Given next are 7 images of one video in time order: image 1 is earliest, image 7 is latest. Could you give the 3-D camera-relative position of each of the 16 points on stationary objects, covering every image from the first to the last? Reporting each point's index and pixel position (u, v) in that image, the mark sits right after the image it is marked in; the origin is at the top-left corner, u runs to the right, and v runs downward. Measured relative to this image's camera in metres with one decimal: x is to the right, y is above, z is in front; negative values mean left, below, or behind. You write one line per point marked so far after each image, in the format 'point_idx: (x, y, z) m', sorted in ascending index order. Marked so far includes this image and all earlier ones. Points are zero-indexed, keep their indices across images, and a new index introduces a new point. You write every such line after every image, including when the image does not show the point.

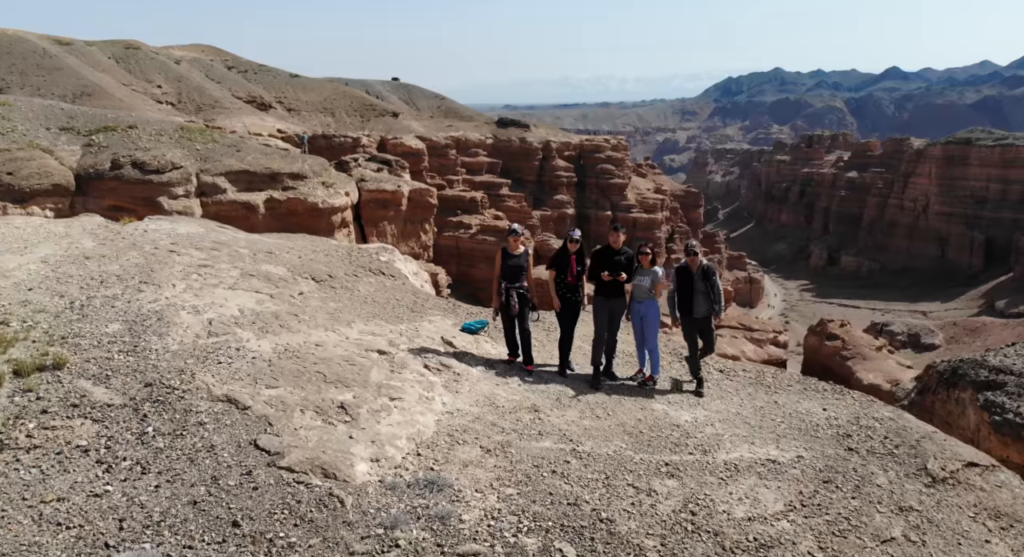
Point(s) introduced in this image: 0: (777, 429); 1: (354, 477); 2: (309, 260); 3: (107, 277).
0: (+1.6, -0.9, +4.8) m
1: (-0.8, -0.9, +3.8) m
2: (-1.9, +0.2, +7.2) m
3: (-2.7, 0.0, +5.3) m
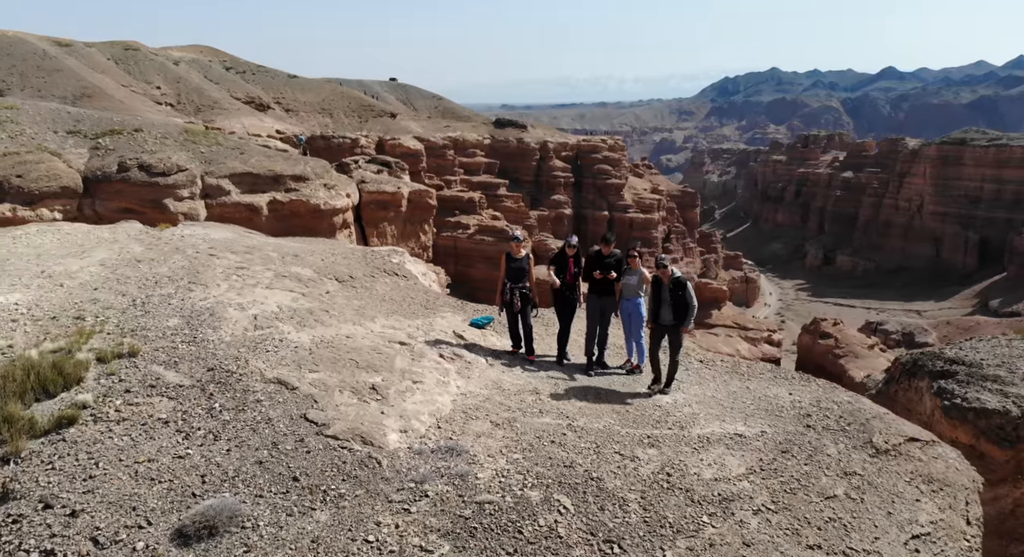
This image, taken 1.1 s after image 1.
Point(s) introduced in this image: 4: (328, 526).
0: (+1.7, -0.9, +5.5) m
1: (-0.8, -0.9, +4.5) m
2: (-1.8, +0.2, +7.9) m
3: (-2.7, 0.0, +6.0) m
4: (-0.9, -1.2, +3.7) m
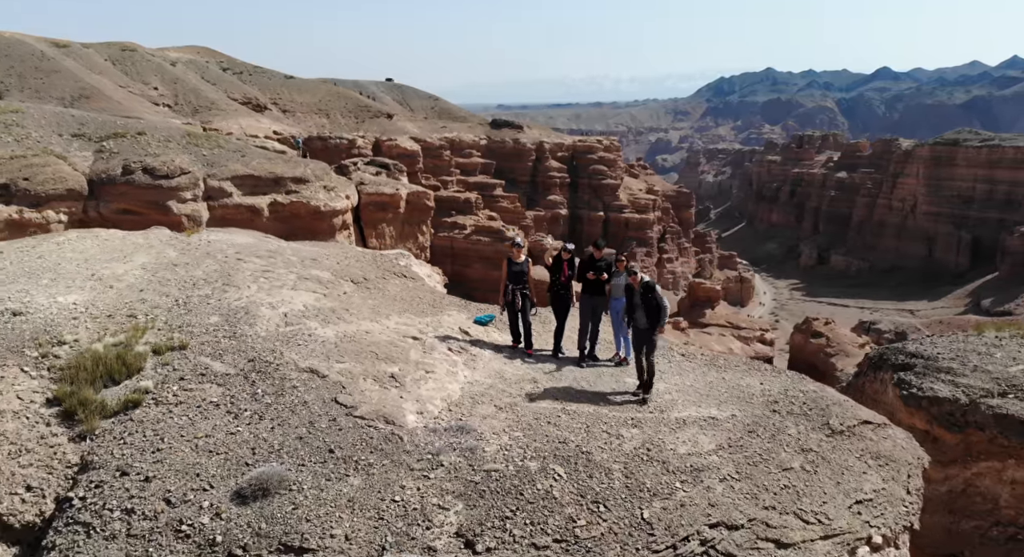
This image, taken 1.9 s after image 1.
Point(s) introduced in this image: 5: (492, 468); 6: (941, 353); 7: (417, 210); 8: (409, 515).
0: (+1.7, -0.9, +6.2) m
1: (-0.8, -0.9, +5.2) m
2: (-1.8, +0.2, +8.6) m
3: (-2.7, 0.0, +6.6) m
4: (-0.8, -1.2, +4.4) m
5: (-0.1, -1.1, +4.7) m
6: (+4.3, -0.7, +7.6) m
7: (-2.4, +1.7, +18.1) m
8: (-0.5, -1.2, +4.1) m
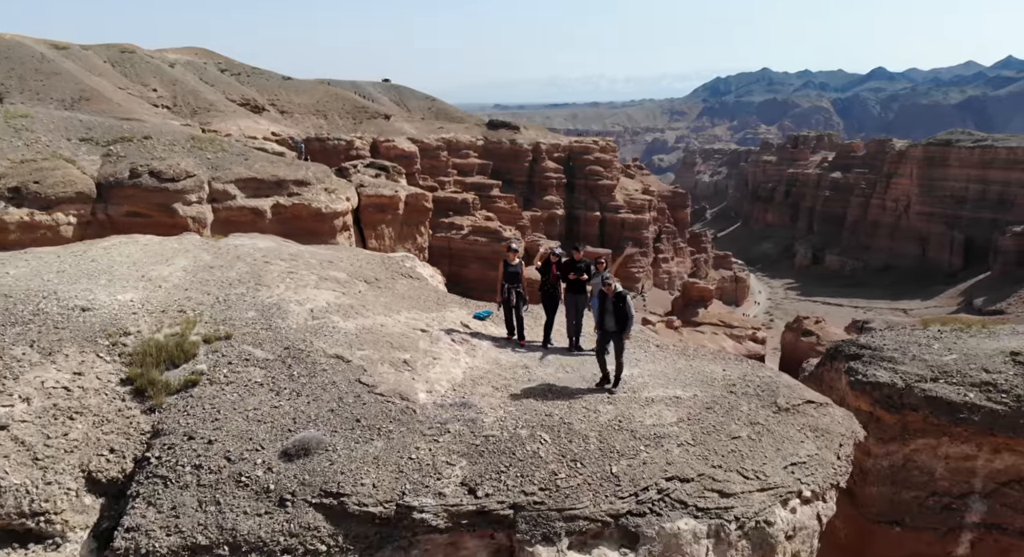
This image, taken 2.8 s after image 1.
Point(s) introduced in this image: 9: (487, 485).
0: (+1.6, -0.9, +7.2) m
1: (-0.8, -0.9, +6.1) m
2: (-1.9, +0.1, +9.5) m
3: (-2.8, 0.0, +7.6) m
4: (-0.9, -1.2, +5.3) m
5: (-0.2, -1.2, +5.7) m
6: (+4.2, -0.7, +8.6) m
7: (-2.5, +1.7, +19.1) m
8: (-0.6, -1.2, +5.0) m
9: (-0.2, -1.3, +4.9) m
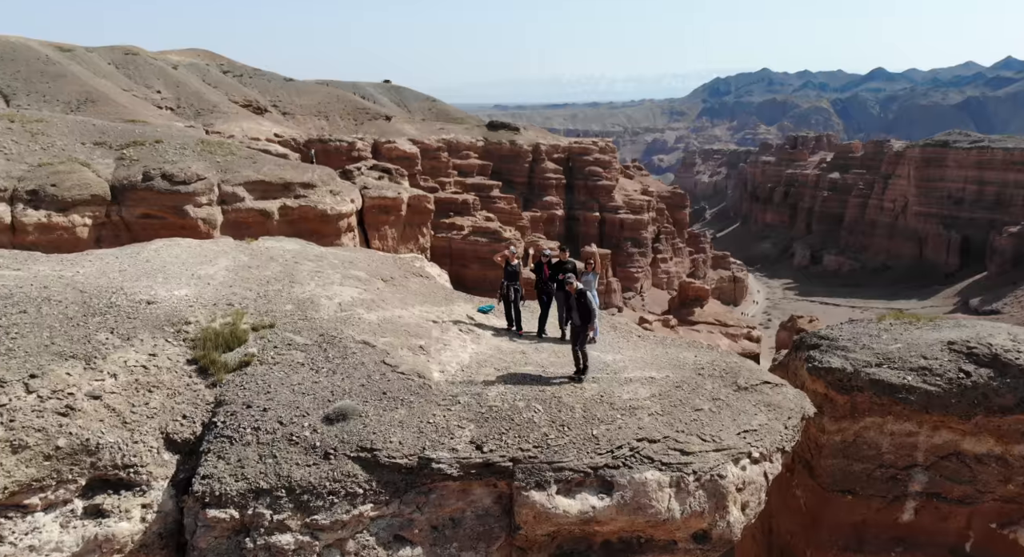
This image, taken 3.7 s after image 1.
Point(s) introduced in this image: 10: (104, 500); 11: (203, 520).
0: (+1.6, -0.9, +8.3) m
1: (-0.8, -0.9, +7.2) m
2: (-1.9, +0.2, +10.6) m
3: (-2.8, 0.0, +8.7) m
4: (-0.9, -1.2, +6.4) m
5: (-0.2, -1.1, +6.8) m
6: (+4.2, -0.7, +9.7) m
7: (-2.5, +1.7, +20.2) m
8: (-0.6, -1.2, +6.1) m
9: (-0.2, -1.3, +6.1) m
10: (-3.0, -1.6, +5.6) m
11: (-2.2, -1.7, +5.5) m
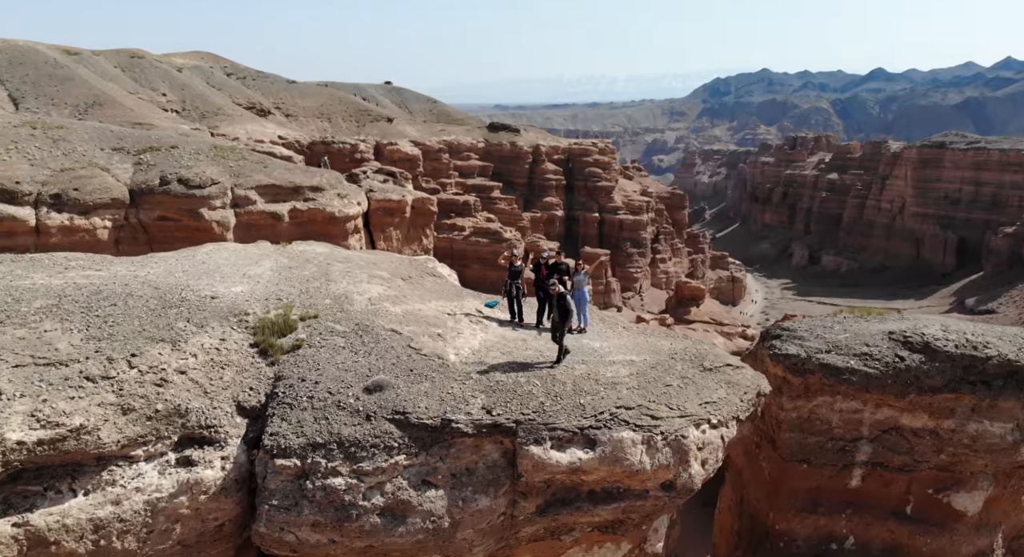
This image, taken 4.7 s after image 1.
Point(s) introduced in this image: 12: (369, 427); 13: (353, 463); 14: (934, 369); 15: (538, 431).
0: (+1.6, -0.9, +9.8) m
1: (-0.8, -0.9, +8.7) m
2: (-1.9, +0.2, +12.1) m
3: (-2.7, 0.0, +10.2) m
4: (-0.9, -1.1, +7.9) m
5: (-0.1, -1.1, +8.3) m
6: (+4.2, -0.7, +11.2) m
7: (-2.5, +1.8, +21.7) m
8: (-0.6, -1.2, +7.6) m
9: (-0.1, -1.3, +7.5) m
10: (-3.0, -1.6, +7.1) m
11: (-2.2, -1.7, +7.0) m
12: (-1.4, -1.4, +7.2) m
13: (-1.5, -1.7, +7.0) m
14: (+5.5, -1.2, +10.0) m
15: (+0.3, -1.5, +7.4) m
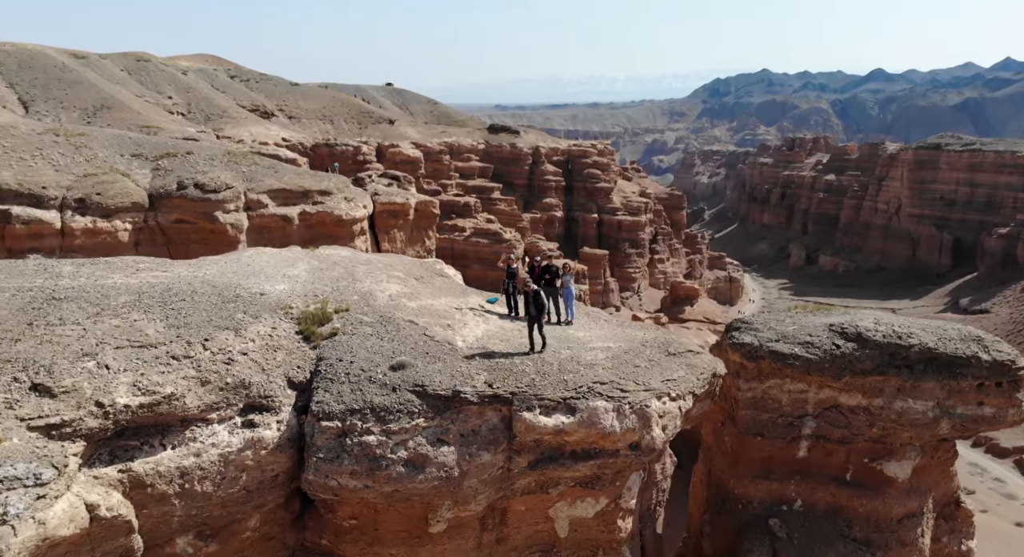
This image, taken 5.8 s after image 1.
0: (+1.6, -0.9, +11.6) m
1: (-0.8, -0.9, +10.6) m
2: (-1.9, +0.2, +14.0) m
3: (-2.8, 0.0, +12.0) m
4: (-0.9, -1.1, +9.8) m
5: (-0.2, -1.1, +10.1) m
6: (+4.2, -0.7, +13.0) m
7: (-2.5, +1.8, +23.5) m
8: (-0.6, -1.2, +9.5) m
9: (-0.2, -1.3, +9.4) m
10: (-3.0, -1.6, +9.0) m
11: (-2.2, -1.7, +8.8) m
12: (-1.4, -1.4, +9.1) m
13: (-1.5, -1.7, +8.9) m
14: (+5.5, -1.2, +11.8) m
15: (+0.2, -1.5, +9.2) m
